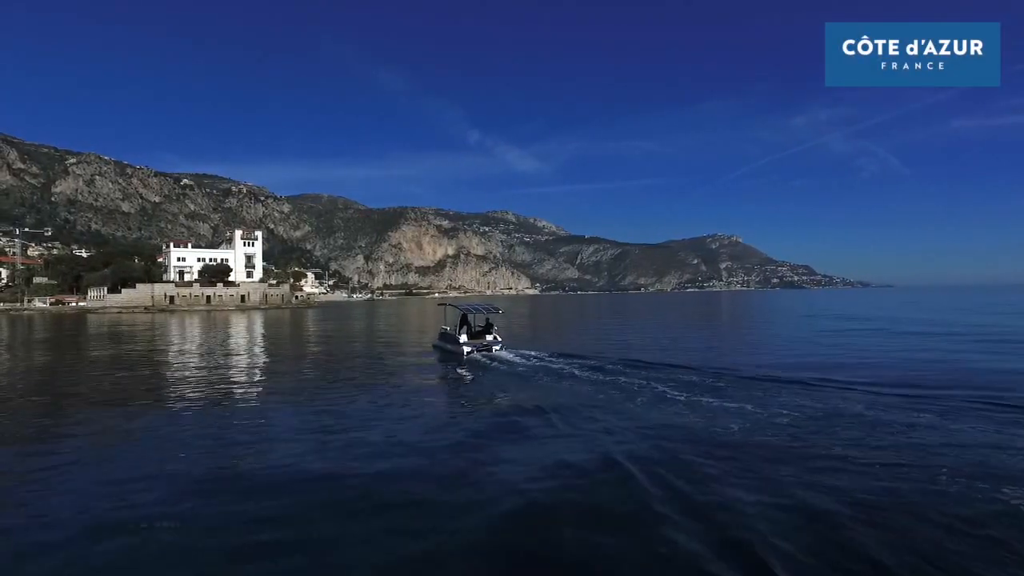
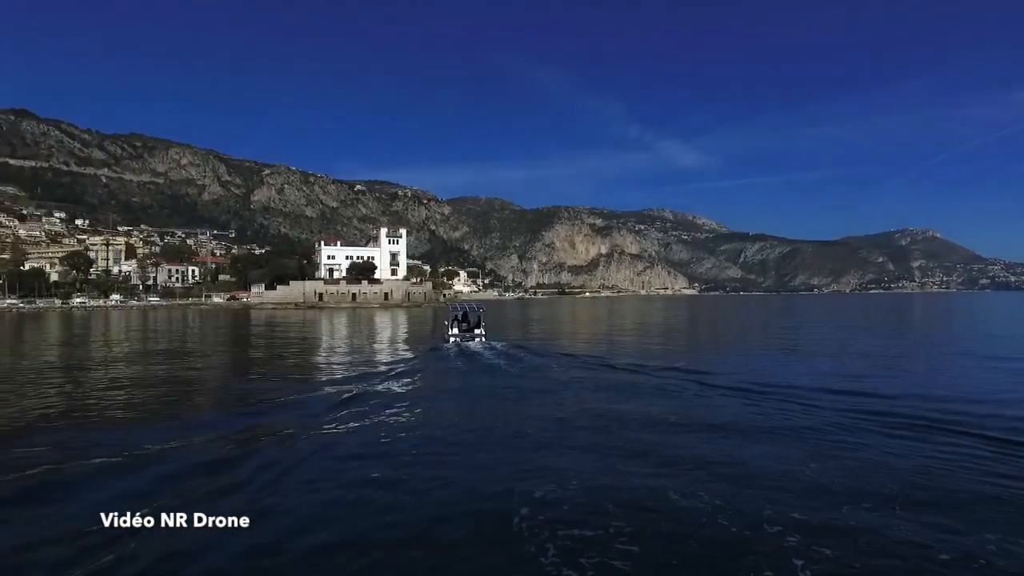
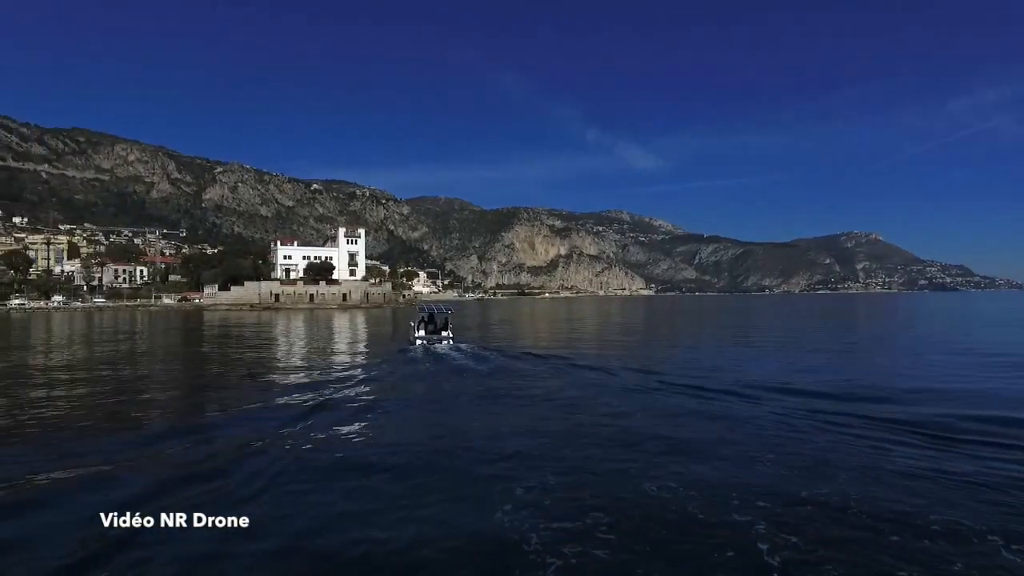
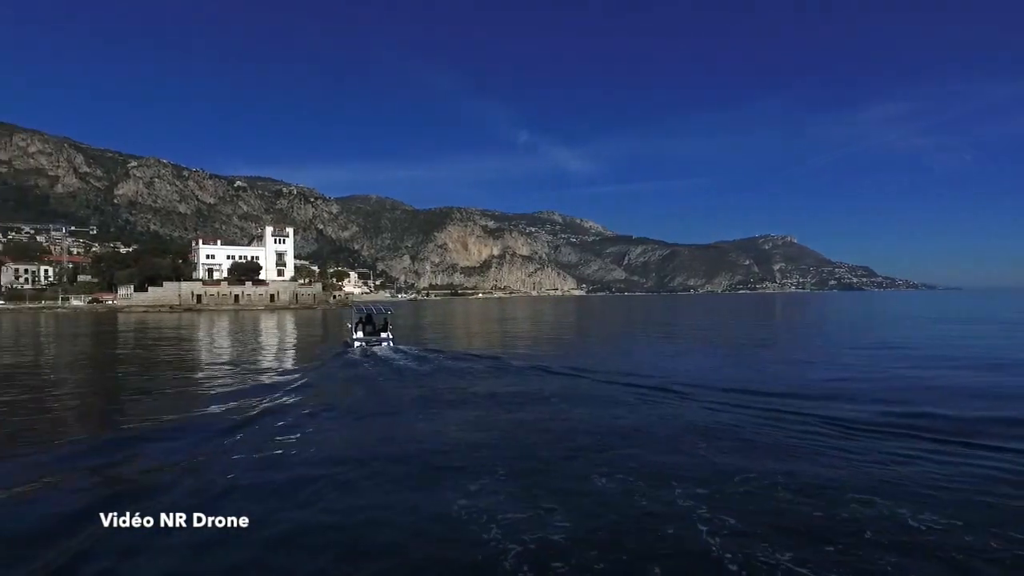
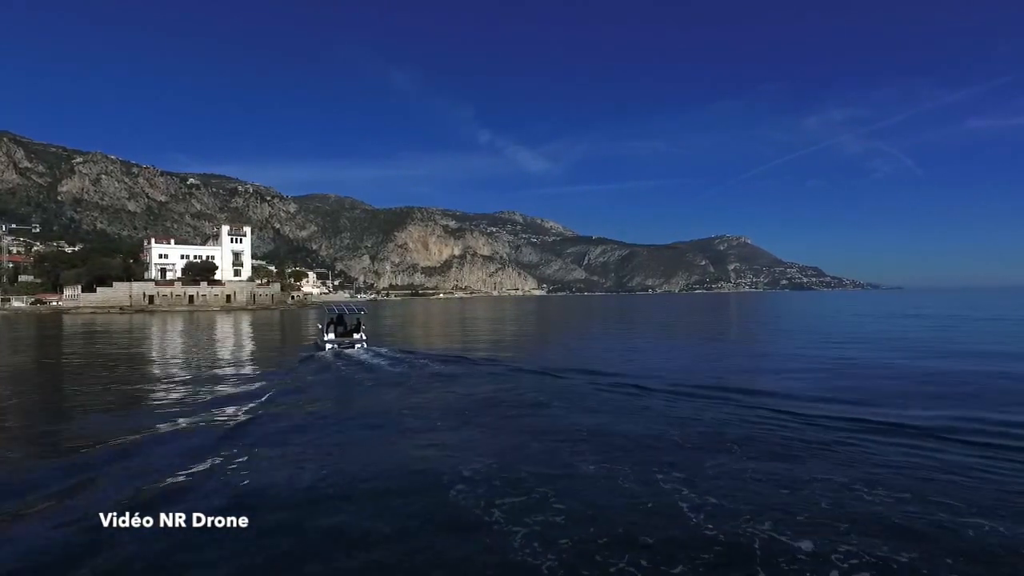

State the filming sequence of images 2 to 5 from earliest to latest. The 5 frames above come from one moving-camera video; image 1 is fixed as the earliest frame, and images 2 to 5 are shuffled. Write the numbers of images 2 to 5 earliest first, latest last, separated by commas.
5, 4, 3, 2
